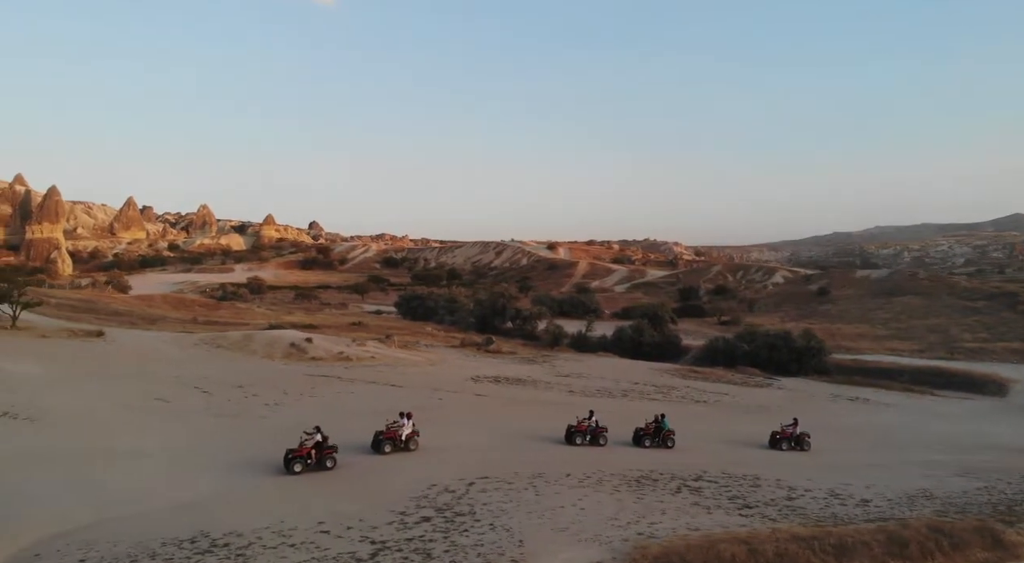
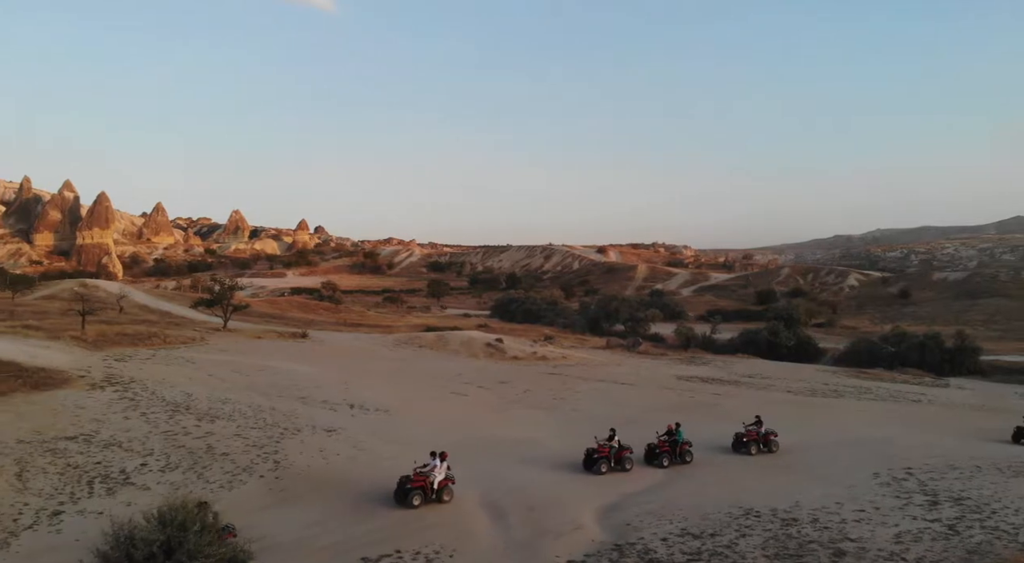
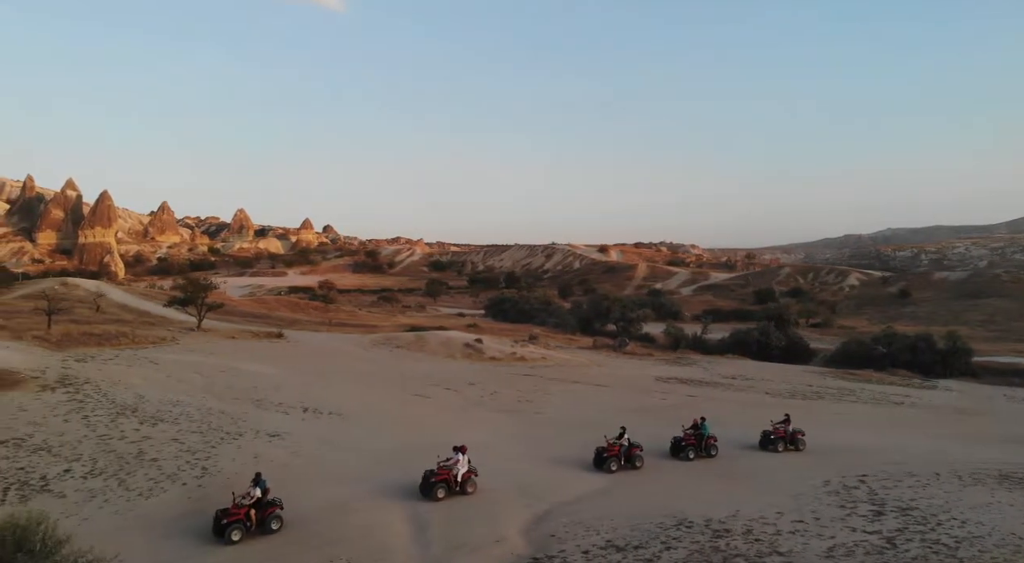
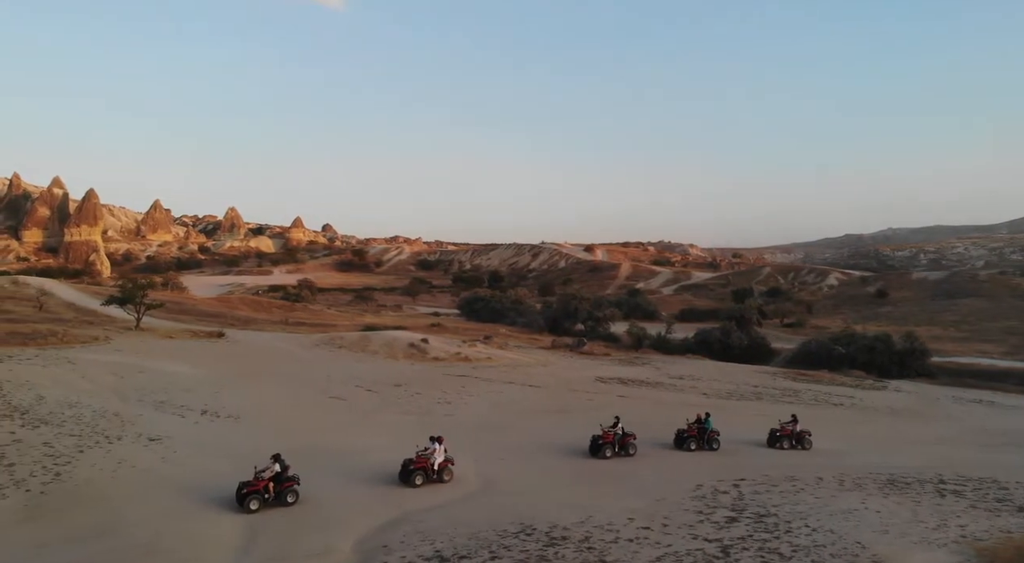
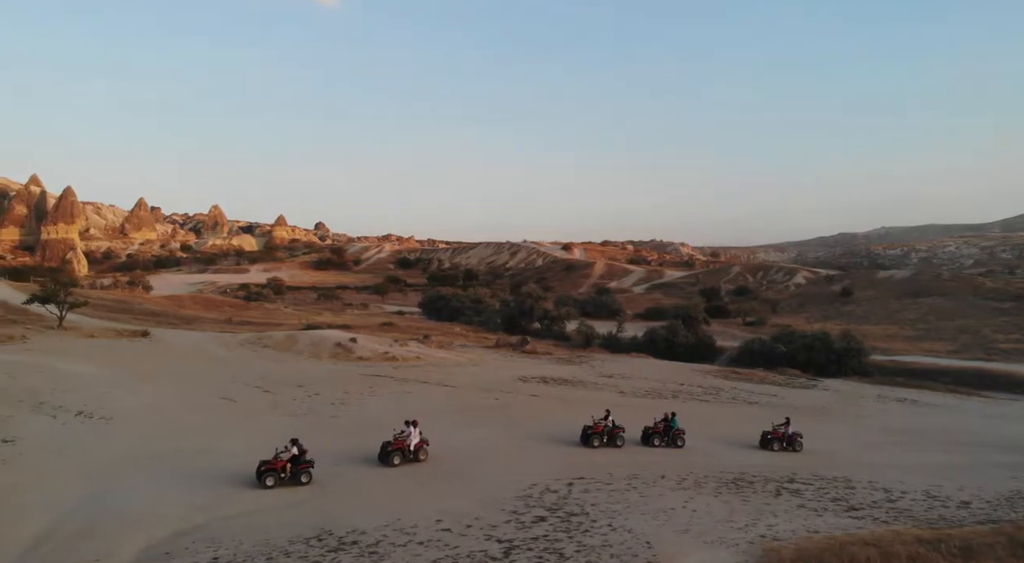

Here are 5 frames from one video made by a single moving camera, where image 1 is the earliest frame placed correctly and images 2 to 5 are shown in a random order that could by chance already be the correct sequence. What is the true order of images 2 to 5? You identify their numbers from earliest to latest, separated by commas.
5, 4, 3, 2
